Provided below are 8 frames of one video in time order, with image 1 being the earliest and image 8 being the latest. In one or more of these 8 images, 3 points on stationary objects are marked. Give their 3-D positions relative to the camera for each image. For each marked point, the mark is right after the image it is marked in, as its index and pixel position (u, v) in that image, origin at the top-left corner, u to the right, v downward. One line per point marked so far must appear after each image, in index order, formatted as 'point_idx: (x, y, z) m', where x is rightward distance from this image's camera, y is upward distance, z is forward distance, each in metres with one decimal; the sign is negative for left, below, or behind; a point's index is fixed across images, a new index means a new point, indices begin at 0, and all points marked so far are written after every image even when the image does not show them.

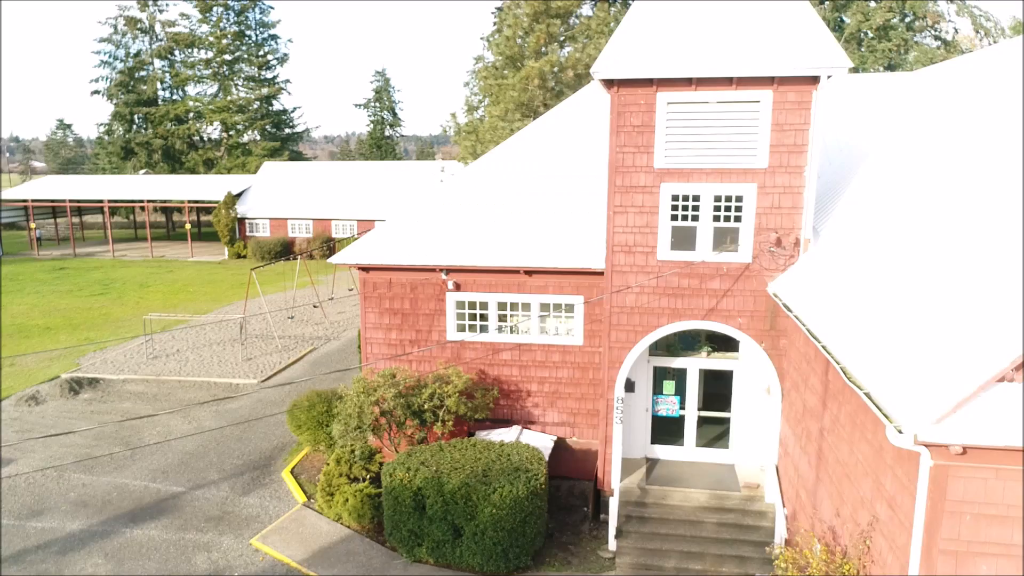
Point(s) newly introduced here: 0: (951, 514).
0: (+2.3, -1.2, +5.2) m
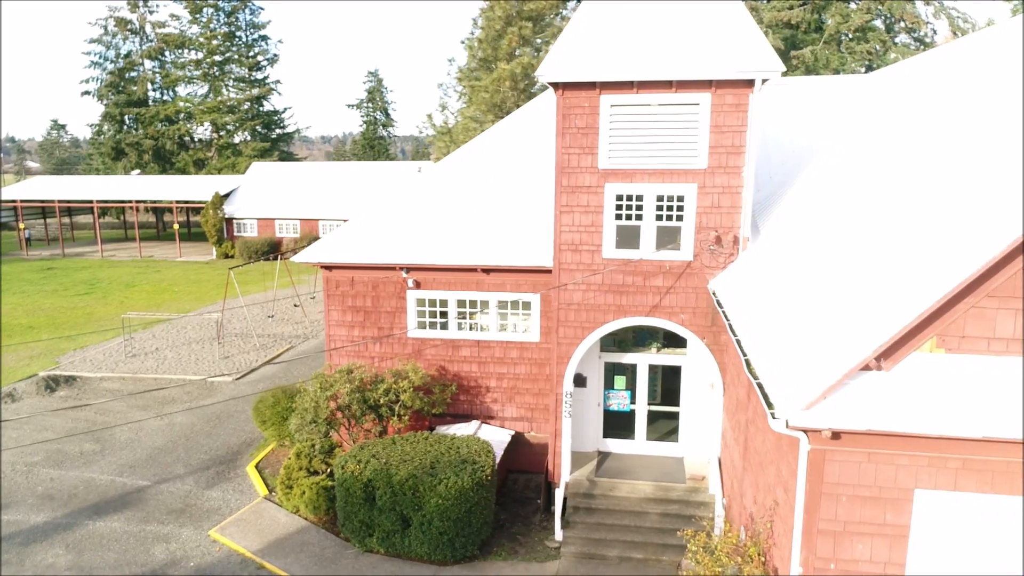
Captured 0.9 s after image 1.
0: (+1.8, -1.2, +5.5) m
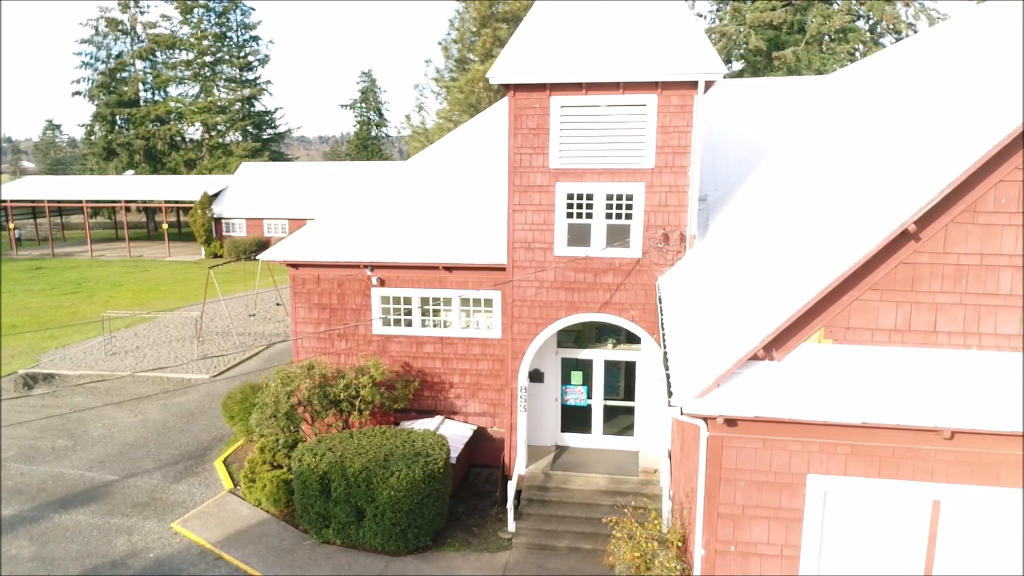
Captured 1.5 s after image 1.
0: (+1.3, -1.1, +5.7) m
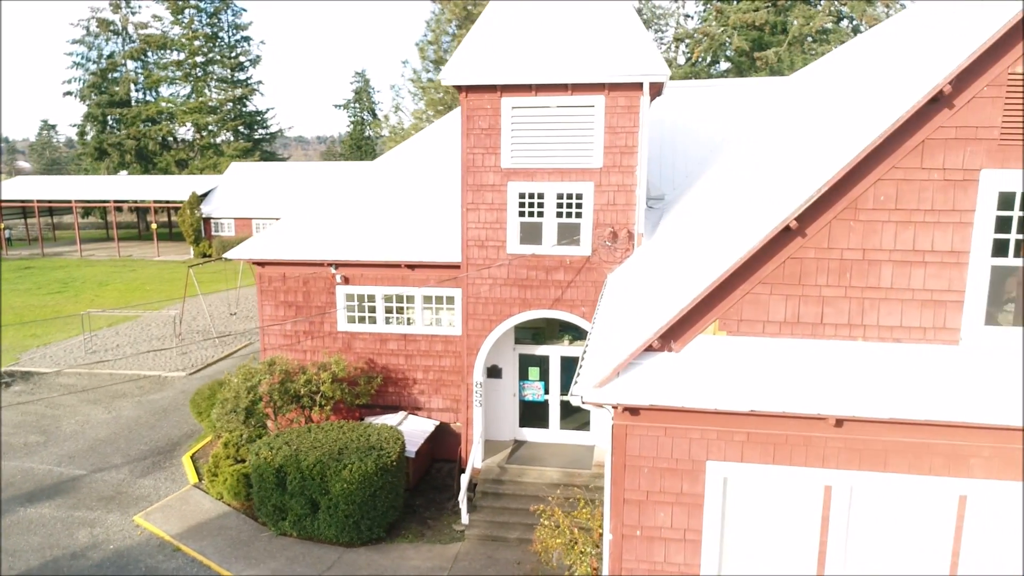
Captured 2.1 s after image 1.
0: (+0.7, -1.1, +5.9) m
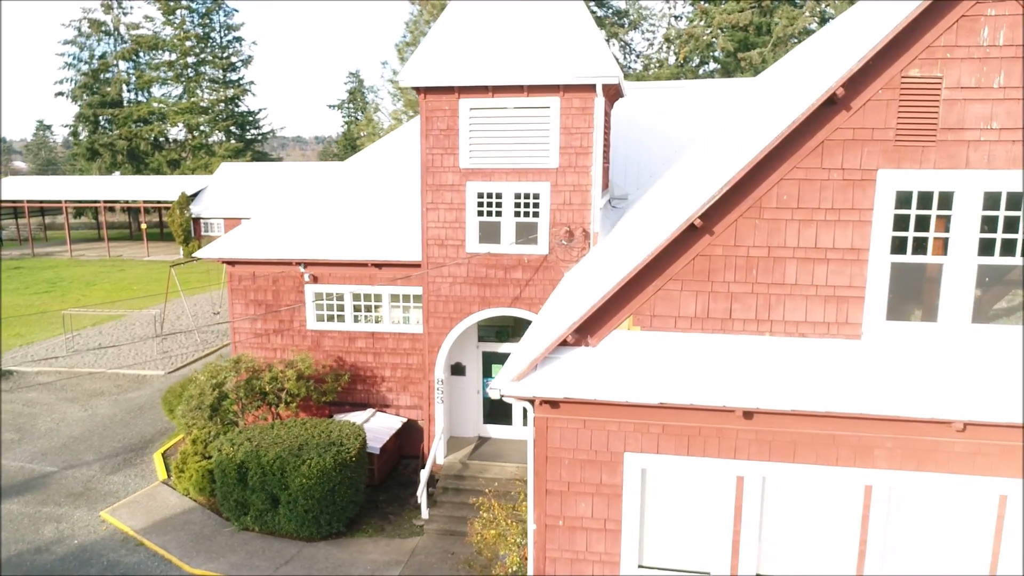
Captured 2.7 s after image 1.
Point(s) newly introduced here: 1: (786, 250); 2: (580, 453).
0: (+0.3, -1.1, +6.1) m
1: (+1.6, +0.2, +5.5) m
2: (+0.4, -1.0, +6.1) m
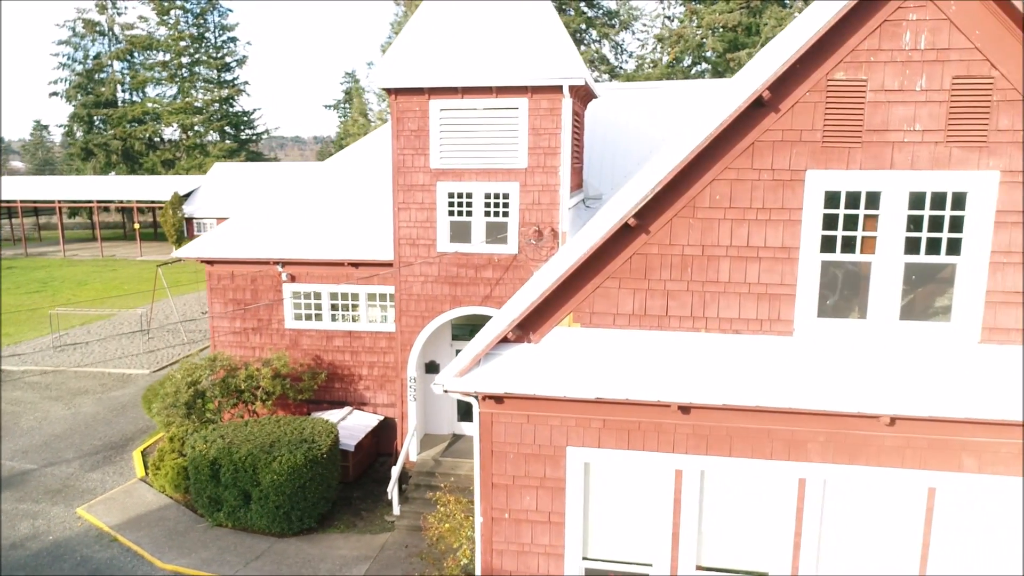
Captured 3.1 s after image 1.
0: (-0.1, -1.1, +6.3) m
1: (+1.2, +0.2, +5.7) m
2: (+0.1, -1.0, +6.2) m
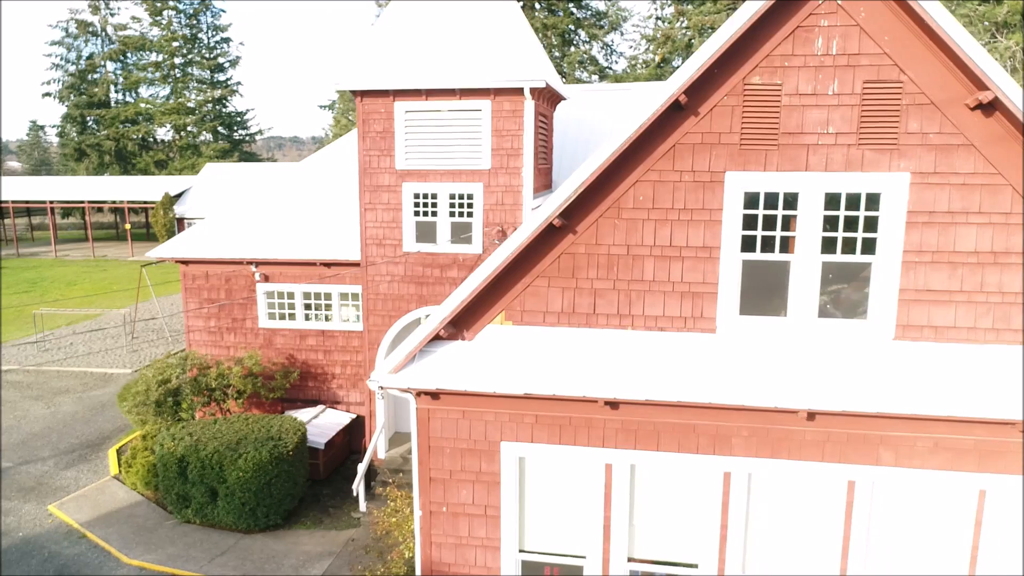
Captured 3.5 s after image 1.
0: (-0.5, -1.1, +6.4) m
1: (+0.8, +0.2, +5.8) m
2: (-0.3, -1.0, +6.4) m
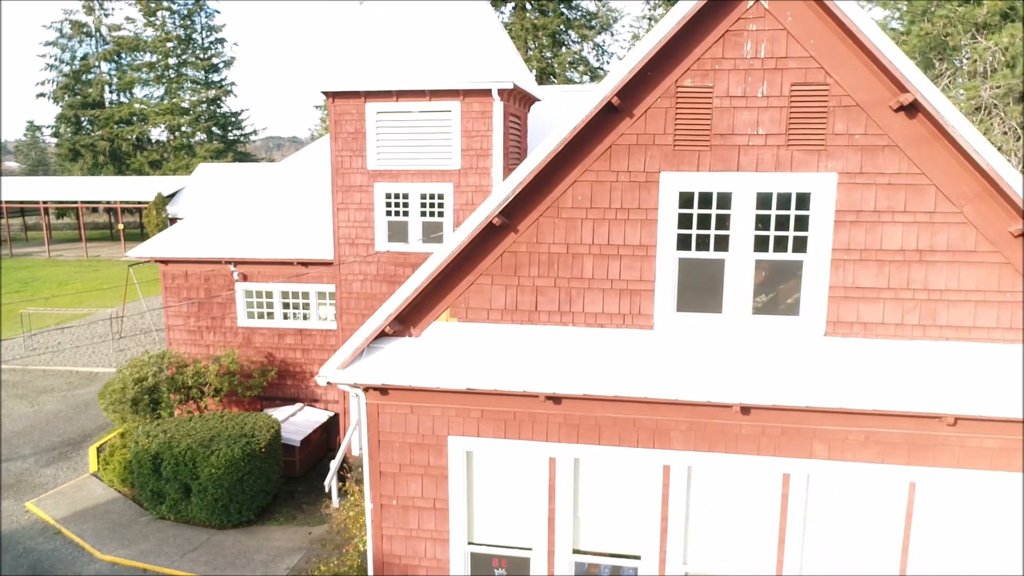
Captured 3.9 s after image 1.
0: (-0.9, -1.0, +6.5) m
1: (+0.4, +0.3, +6.0) m
2: (-0.7, -1.0, +6.5) m
